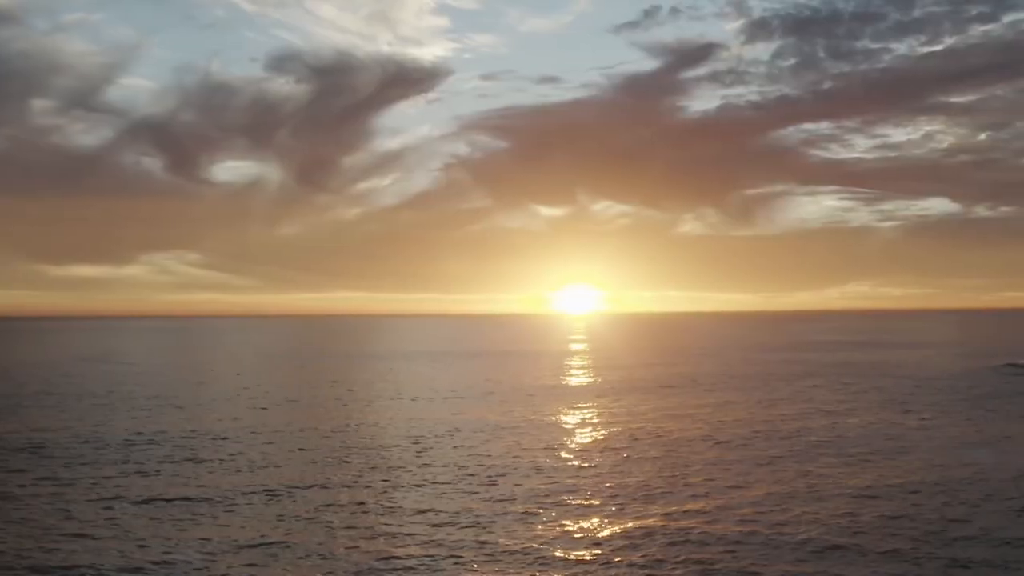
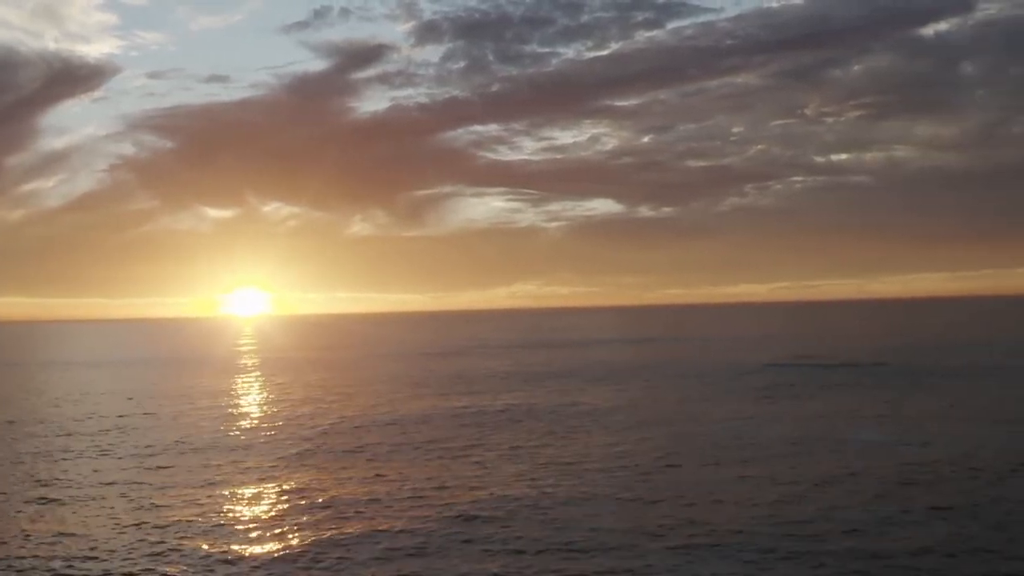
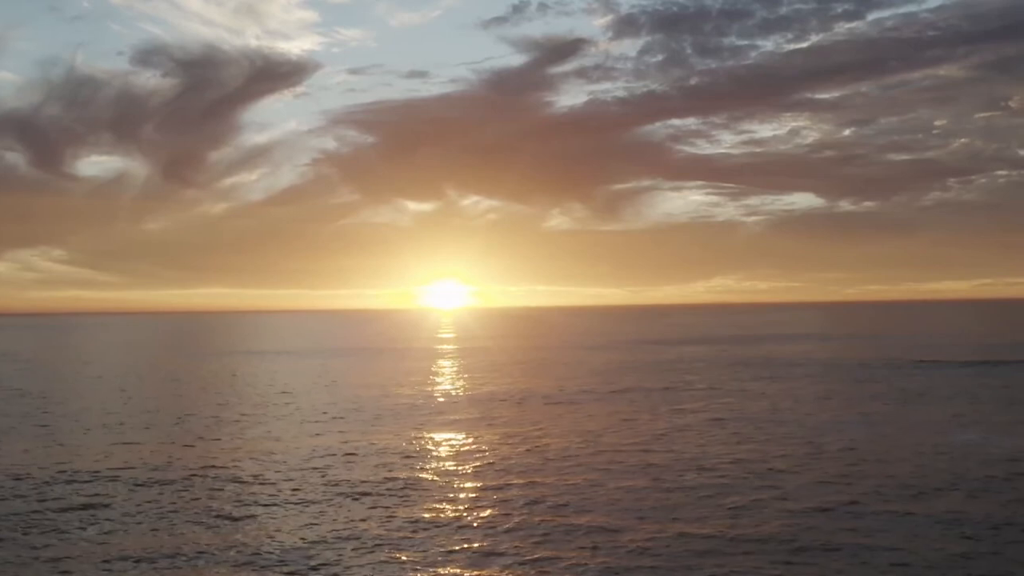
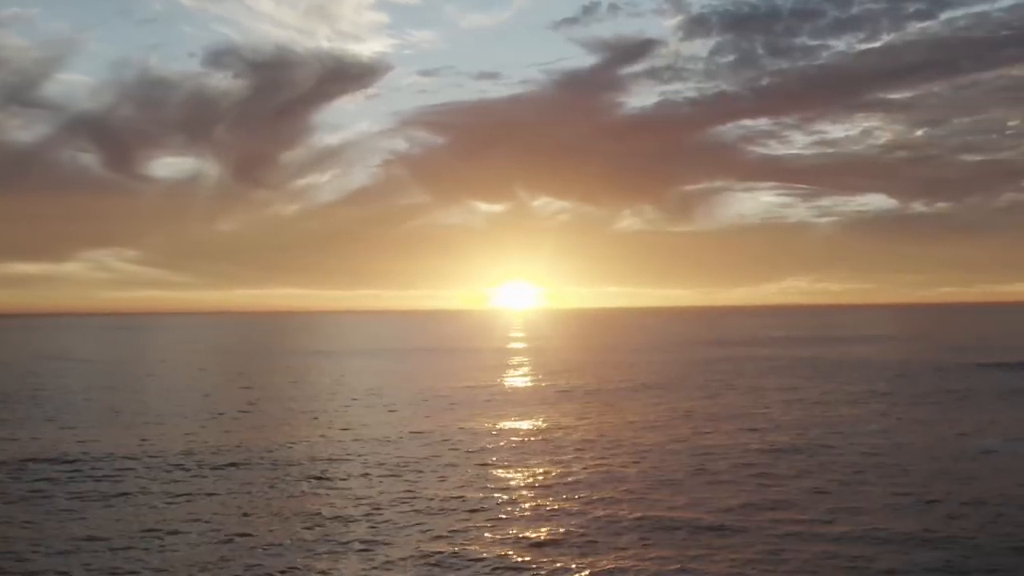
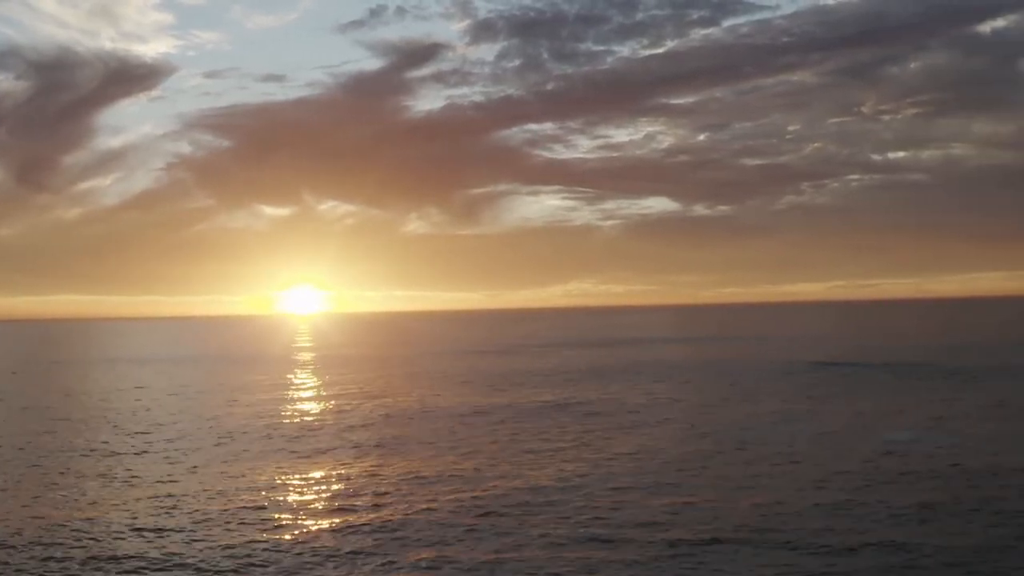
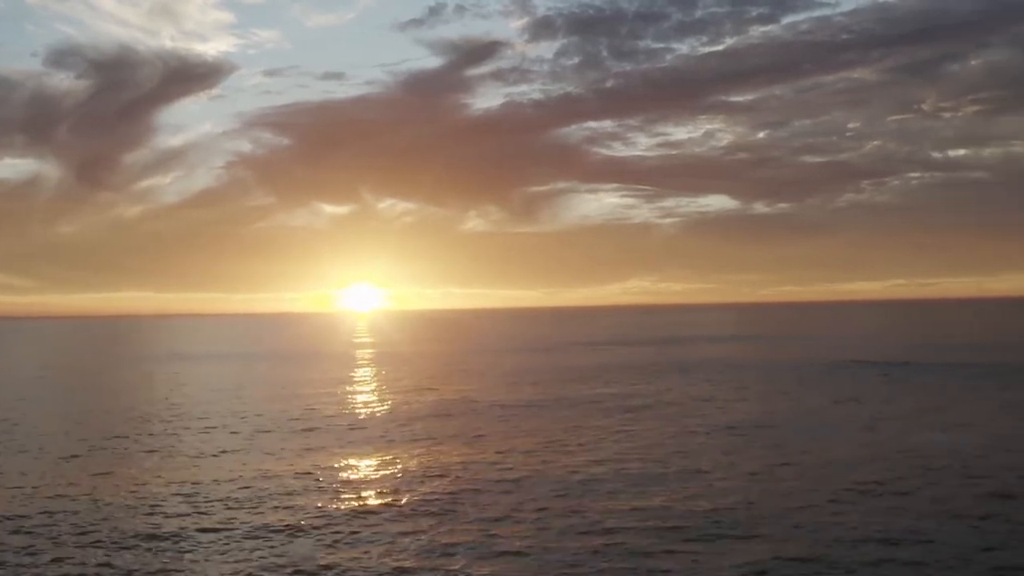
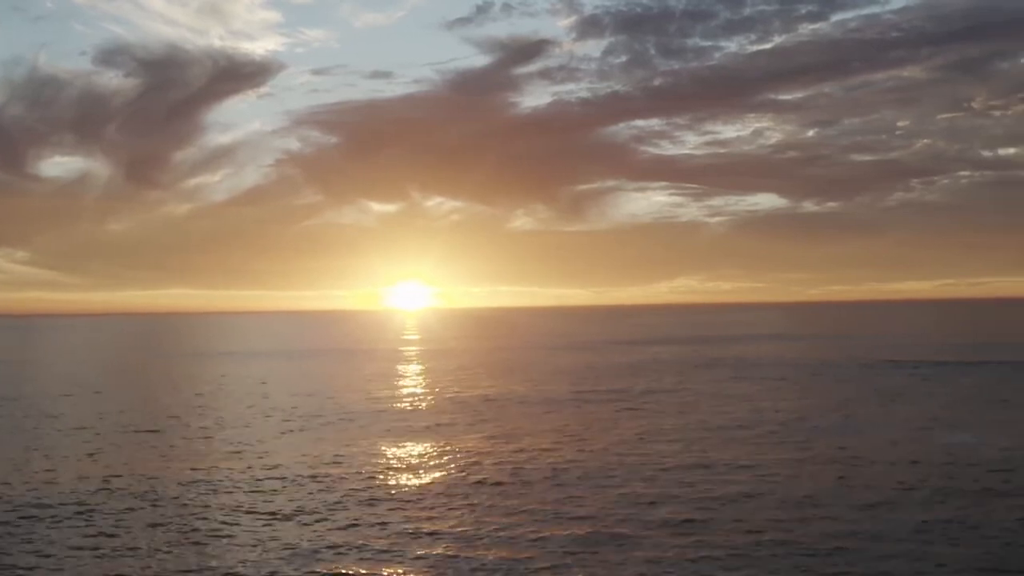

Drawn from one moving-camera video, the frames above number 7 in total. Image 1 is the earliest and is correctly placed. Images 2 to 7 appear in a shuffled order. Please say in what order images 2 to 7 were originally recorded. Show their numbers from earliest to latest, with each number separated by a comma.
4, 3, 7, 6, 5, 2
